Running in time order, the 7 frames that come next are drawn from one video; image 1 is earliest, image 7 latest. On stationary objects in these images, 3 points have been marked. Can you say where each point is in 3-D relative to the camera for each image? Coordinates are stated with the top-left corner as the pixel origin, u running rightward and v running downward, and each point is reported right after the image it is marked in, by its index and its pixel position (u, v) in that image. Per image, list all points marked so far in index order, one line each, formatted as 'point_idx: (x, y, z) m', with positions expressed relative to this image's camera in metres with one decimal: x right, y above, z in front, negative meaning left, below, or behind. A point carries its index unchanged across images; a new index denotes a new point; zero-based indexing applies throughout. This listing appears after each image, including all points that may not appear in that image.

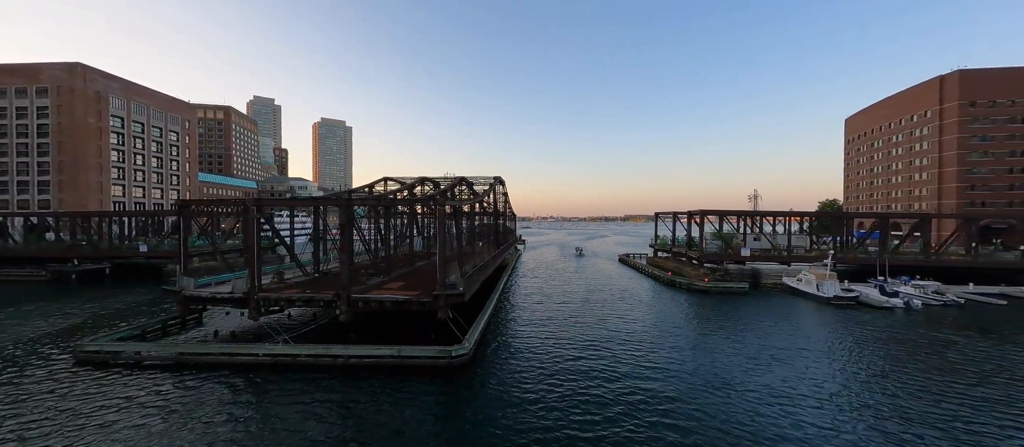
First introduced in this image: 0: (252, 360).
0: (-13.4, -7.0, +17.3) m
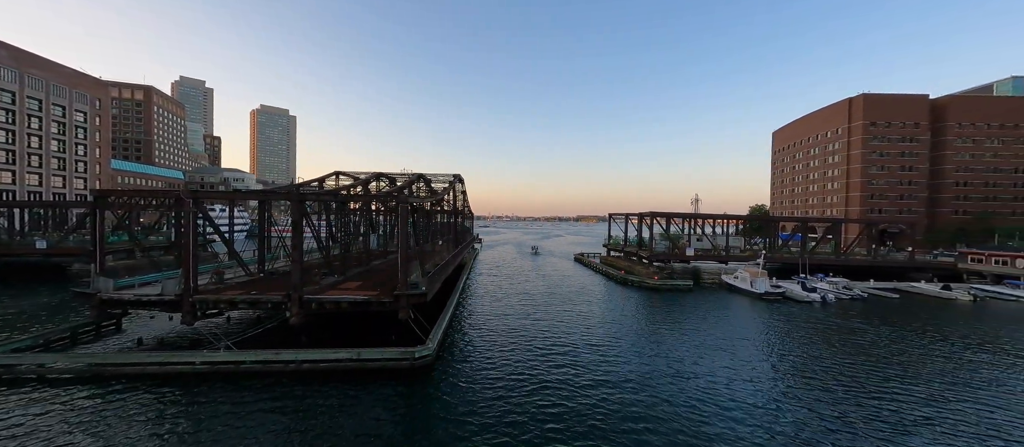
0: (-15.2, -6.8, +15.6) m
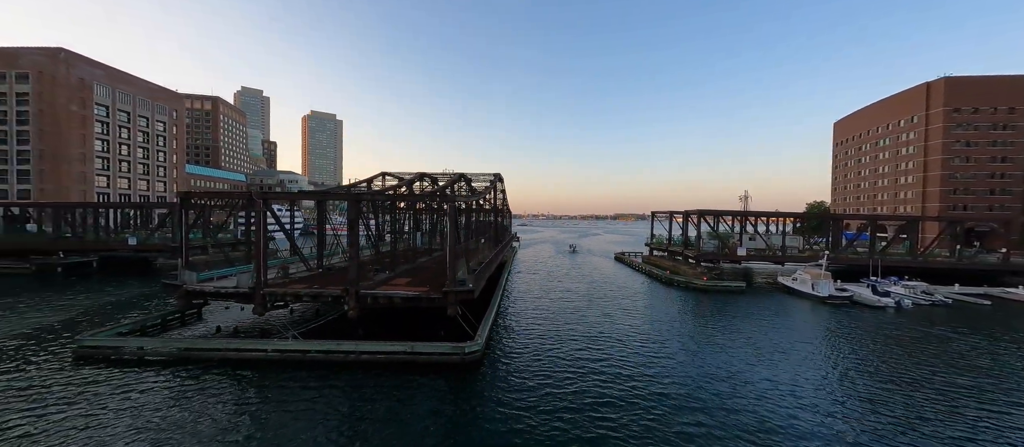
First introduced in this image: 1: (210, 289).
0: (-12.8, -6.7, +17.0) m
1: (-17.9, -3.9, +19.9) m
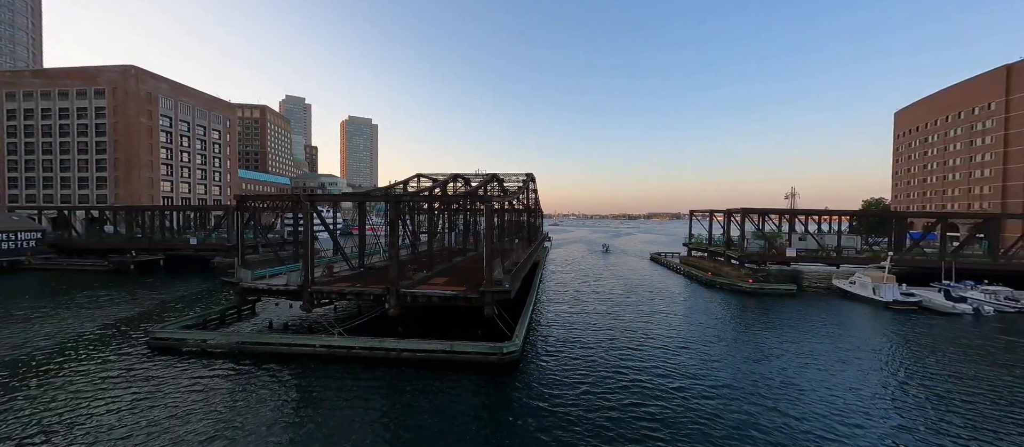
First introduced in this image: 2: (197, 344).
0: (-10.8, -6.7, +17.8) m
1: (-15.7, -3.9, +21.1) m
2: (-17.2, -6.6, +18.3) m
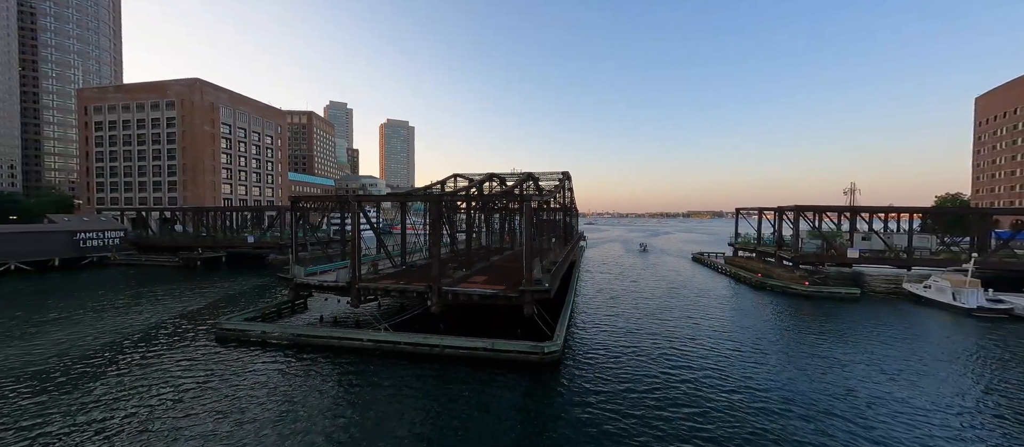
0: (-8.6, -6.7, +18.6) m
1: (-13.2, -3.9, +22.4) m
2: (-14.9, -6.5, +19.7) m
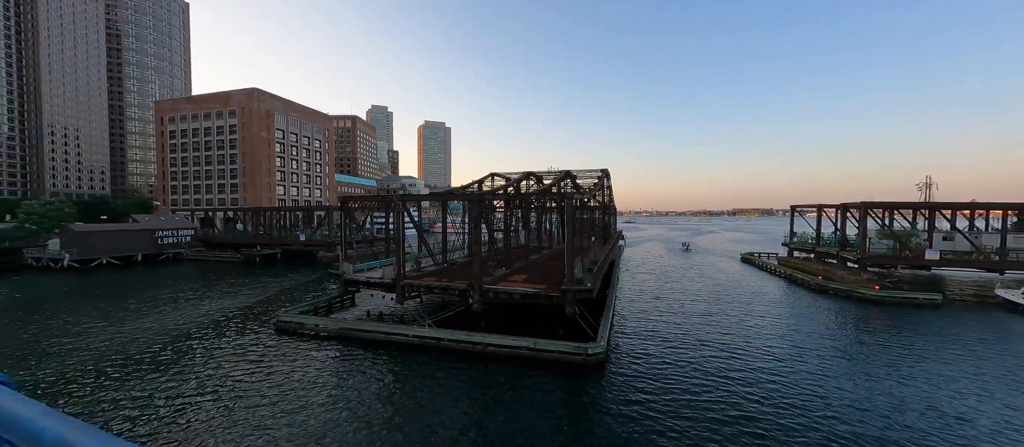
0: (-6.2, -6.6, +19.2) m
1: (-10.4, -3.8, +23.4) m
2: (-12.4, -6.5, +20.9) m
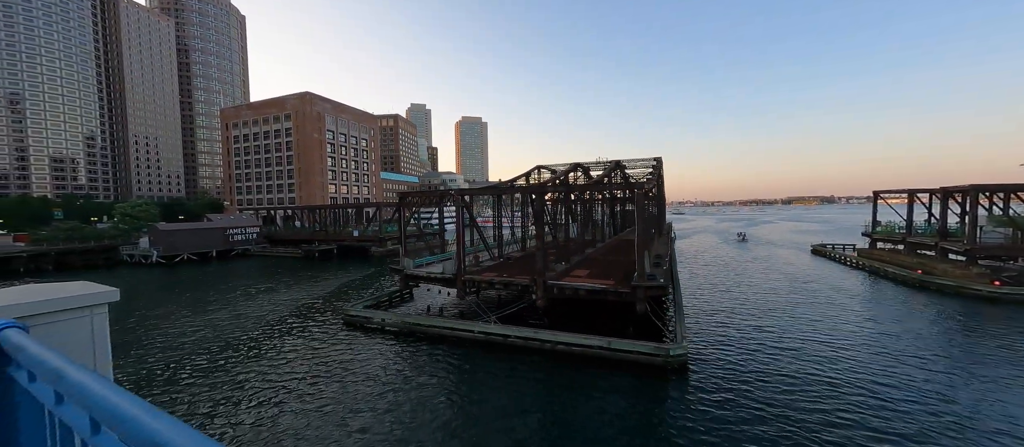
0: (-2.5, -6.3, +19.1) m
1: (-6.3, -3.5, +23.6) m
2: (-8.4, -6.3, +21.4) m
